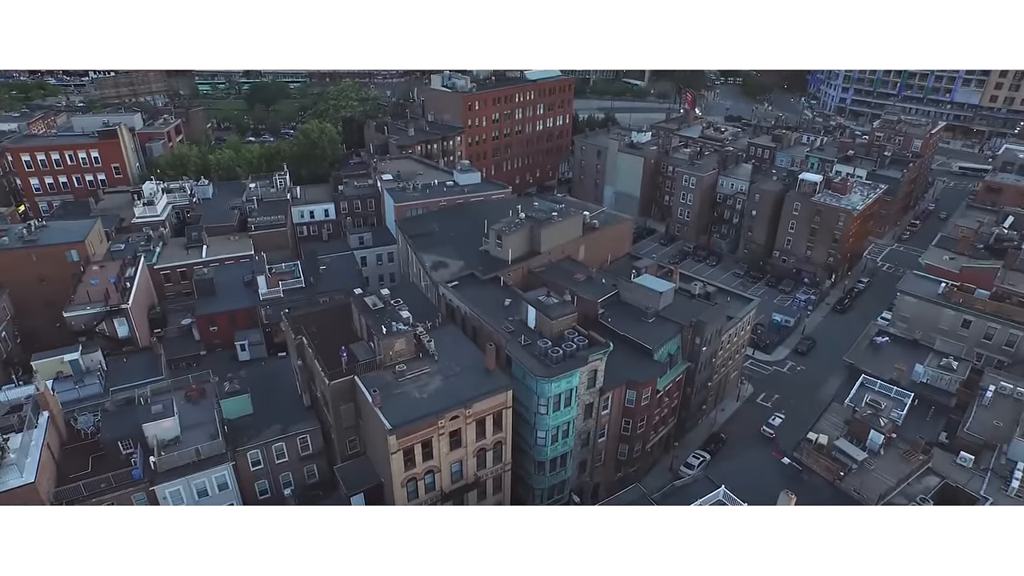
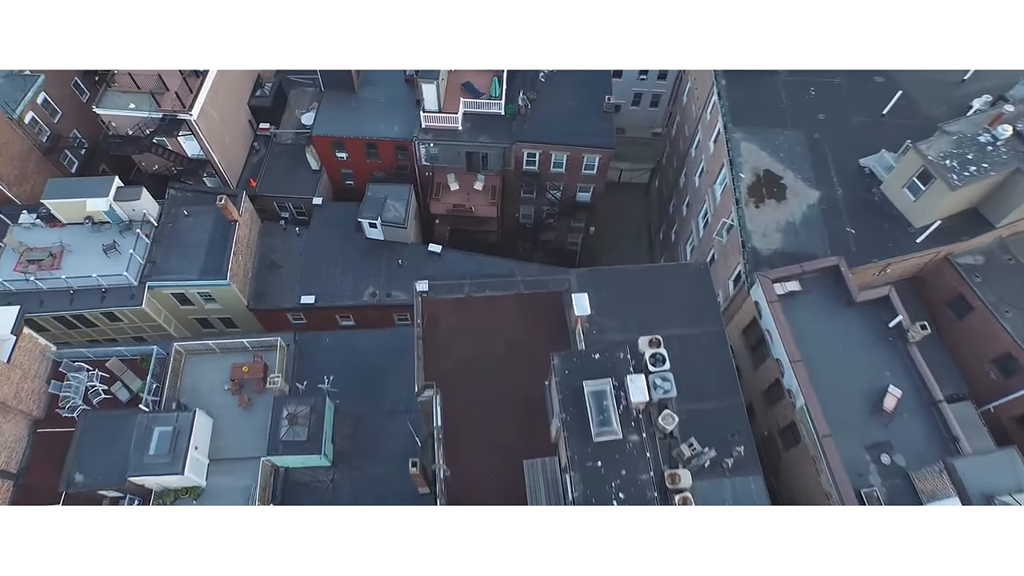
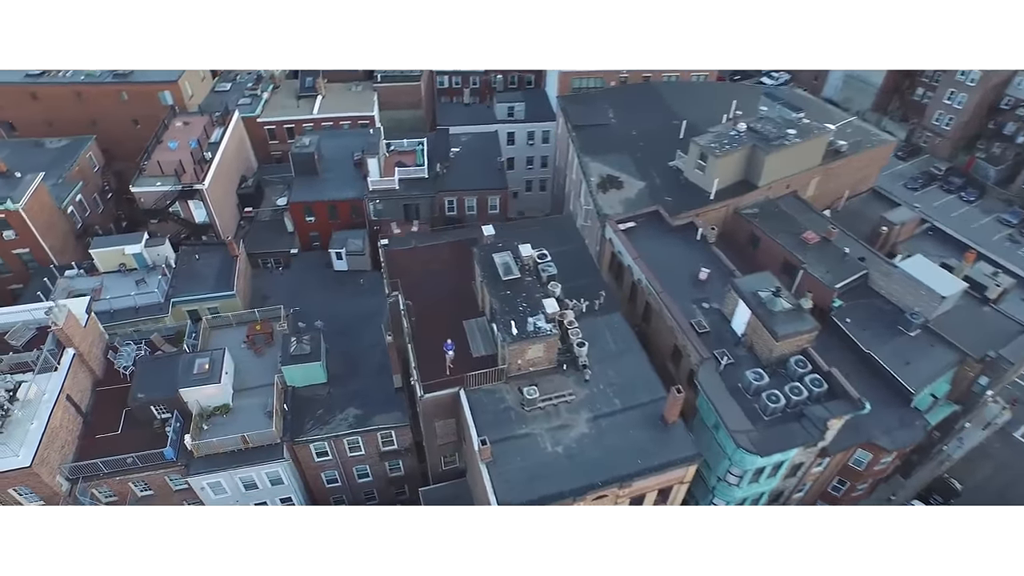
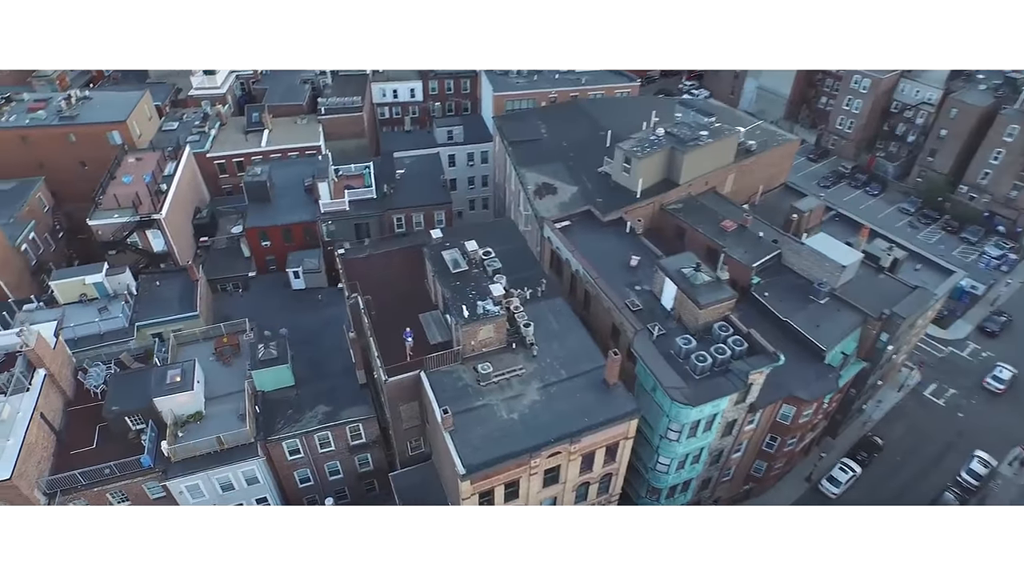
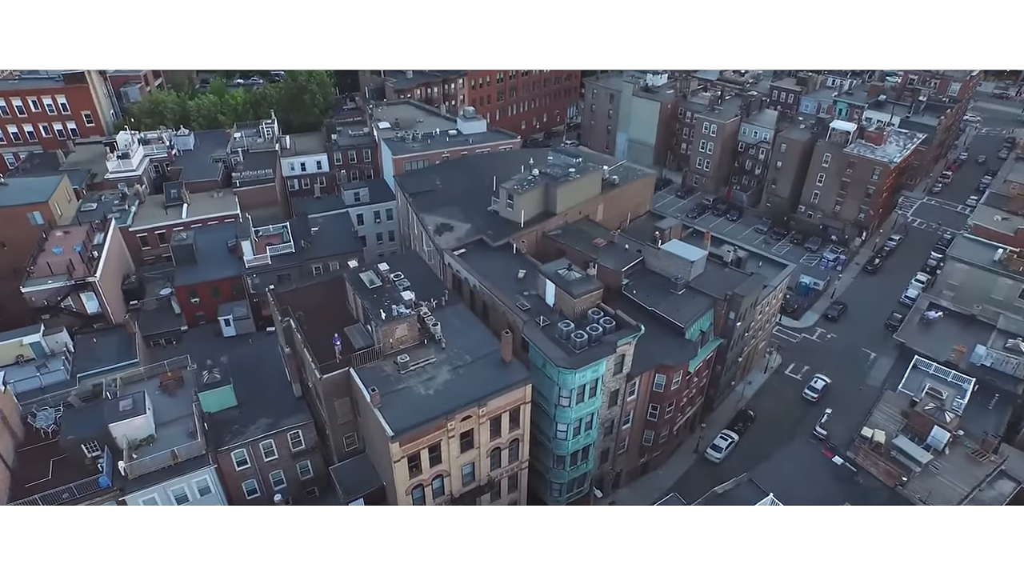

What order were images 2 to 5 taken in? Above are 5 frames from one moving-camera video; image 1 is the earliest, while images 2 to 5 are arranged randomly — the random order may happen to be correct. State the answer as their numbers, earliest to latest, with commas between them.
5, 4, 3, 2
